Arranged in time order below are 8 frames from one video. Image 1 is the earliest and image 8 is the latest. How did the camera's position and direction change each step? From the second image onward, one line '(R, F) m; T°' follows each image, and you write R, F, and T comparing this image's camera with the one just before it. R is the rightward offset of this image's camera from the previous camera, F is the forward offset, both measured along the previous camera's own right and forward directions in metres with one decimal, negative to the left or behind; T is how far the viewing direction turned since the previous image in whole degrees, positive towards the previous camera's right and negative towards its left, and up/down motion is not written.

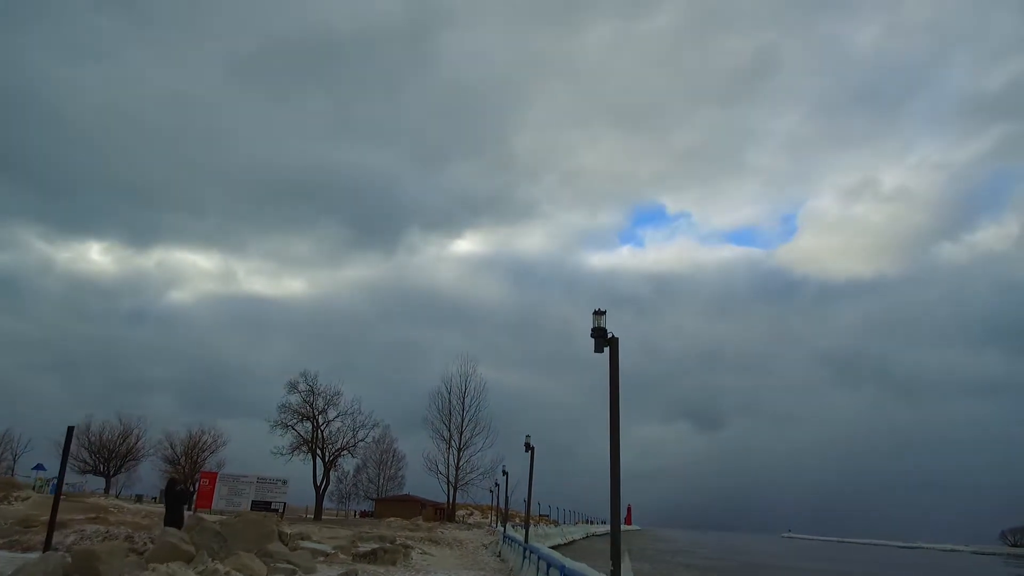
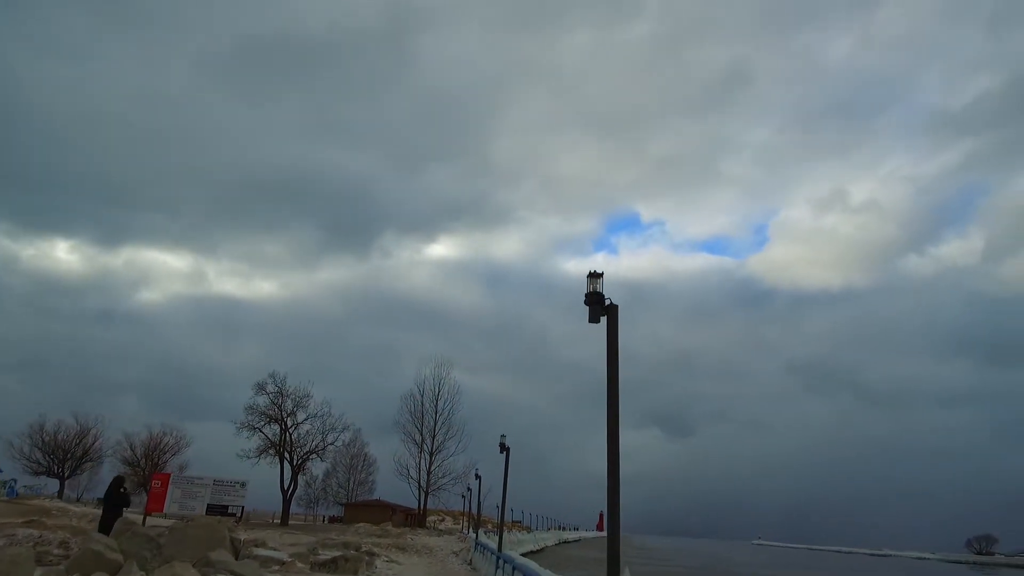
(0.0, +0.5) m; +2°
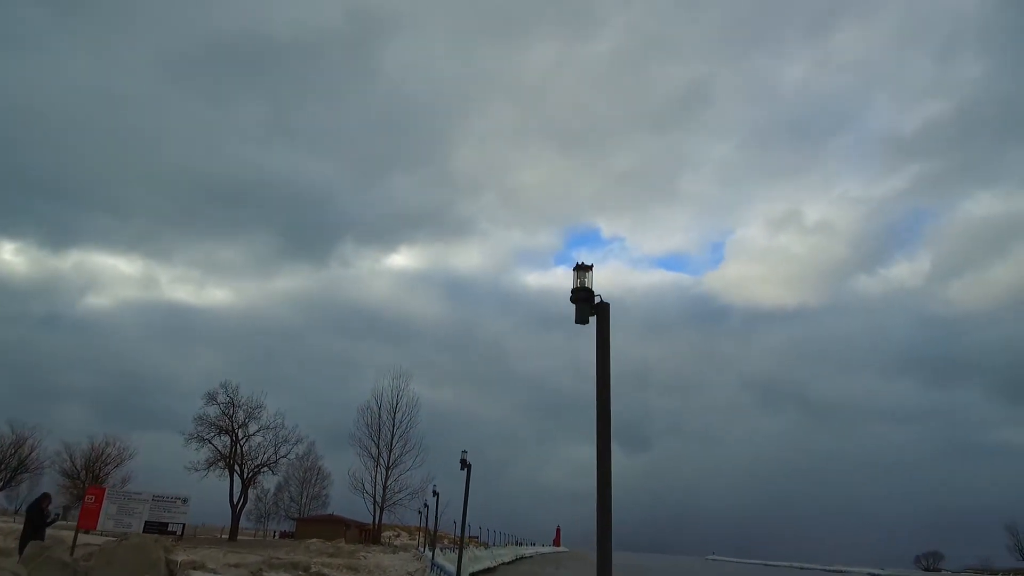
(-0.1, +0.4) m; +3°
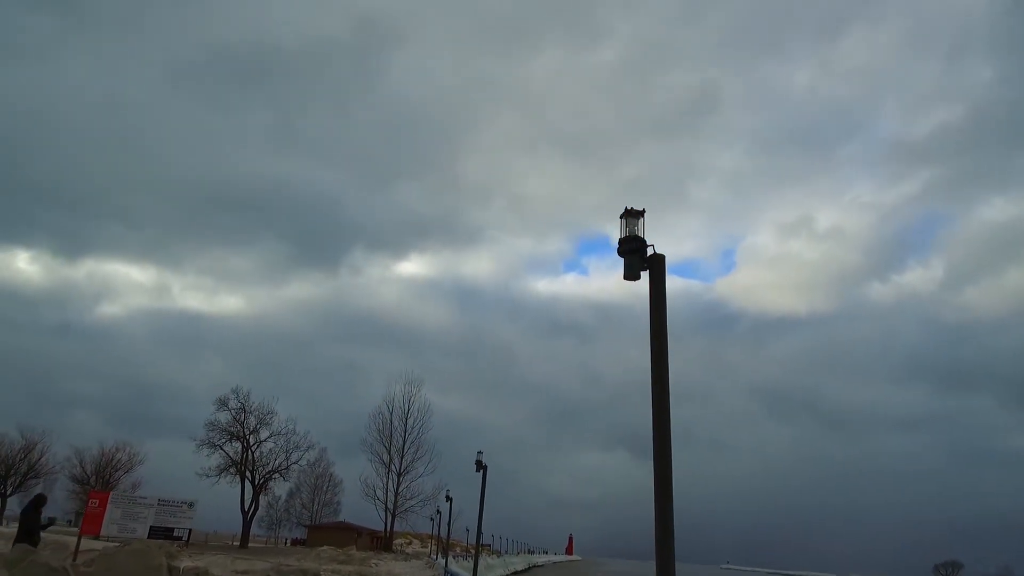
(-0.1, +0.5) m; -1°
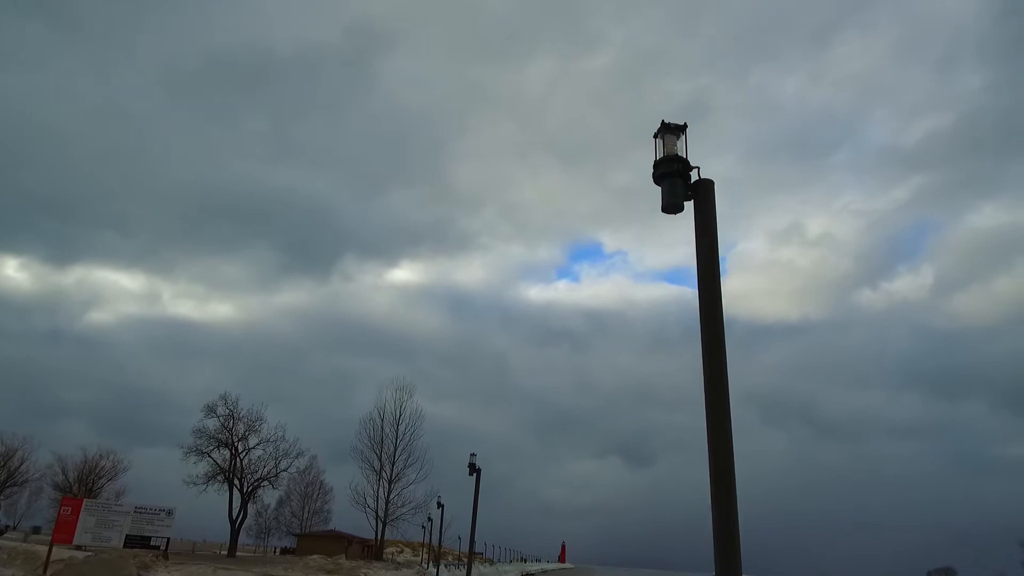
(-0.1, +0.5) m; +1°
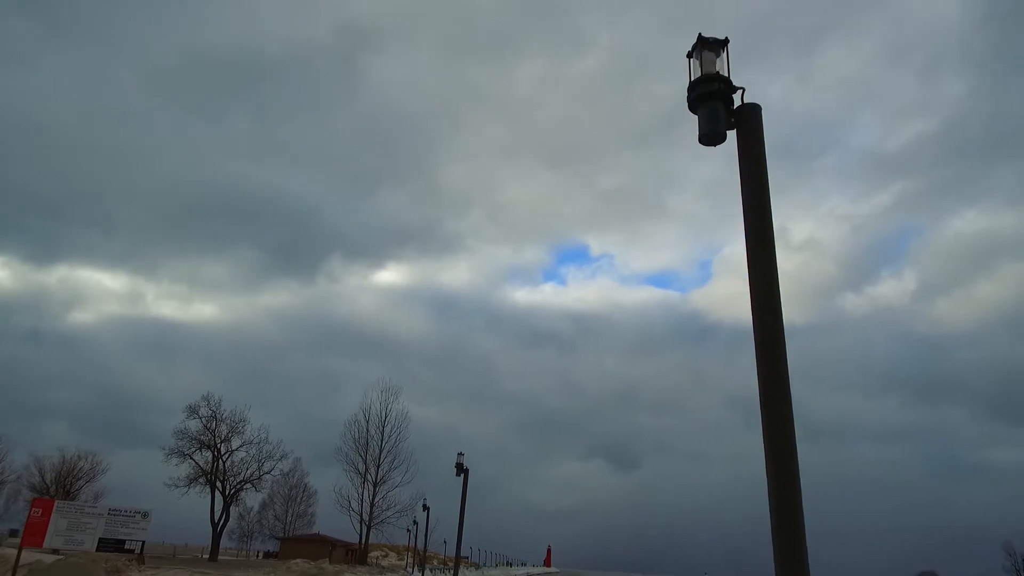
(0.0, +0.3) m; +1°
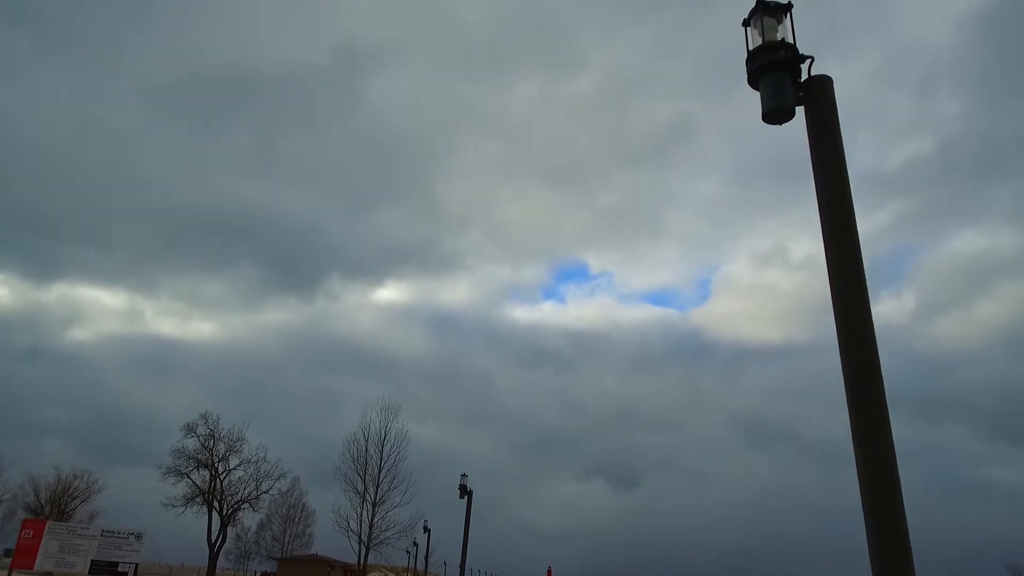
(-0.1, +0.2) m; 0°
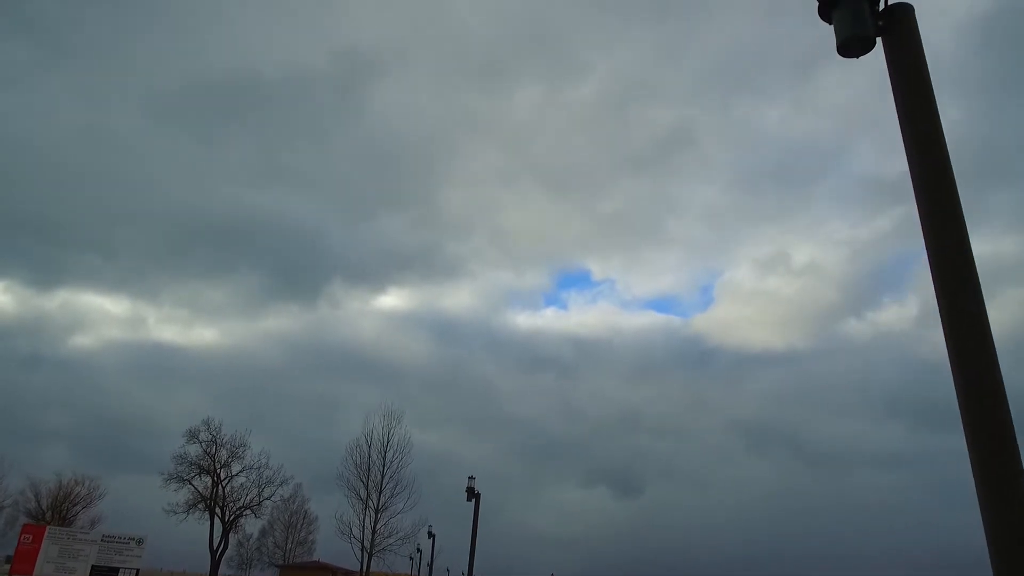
(-0.1, +0.2) m; 0°
